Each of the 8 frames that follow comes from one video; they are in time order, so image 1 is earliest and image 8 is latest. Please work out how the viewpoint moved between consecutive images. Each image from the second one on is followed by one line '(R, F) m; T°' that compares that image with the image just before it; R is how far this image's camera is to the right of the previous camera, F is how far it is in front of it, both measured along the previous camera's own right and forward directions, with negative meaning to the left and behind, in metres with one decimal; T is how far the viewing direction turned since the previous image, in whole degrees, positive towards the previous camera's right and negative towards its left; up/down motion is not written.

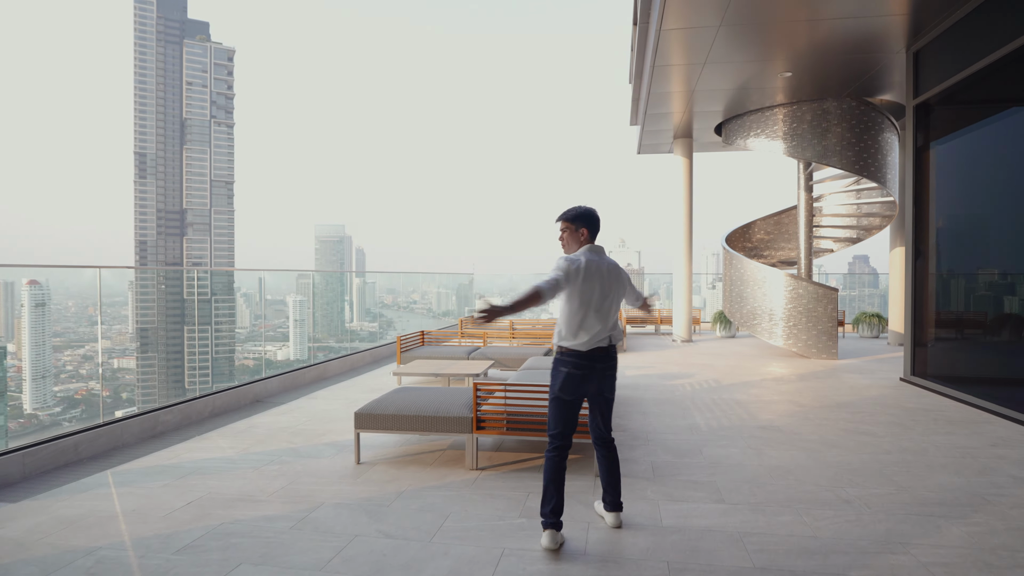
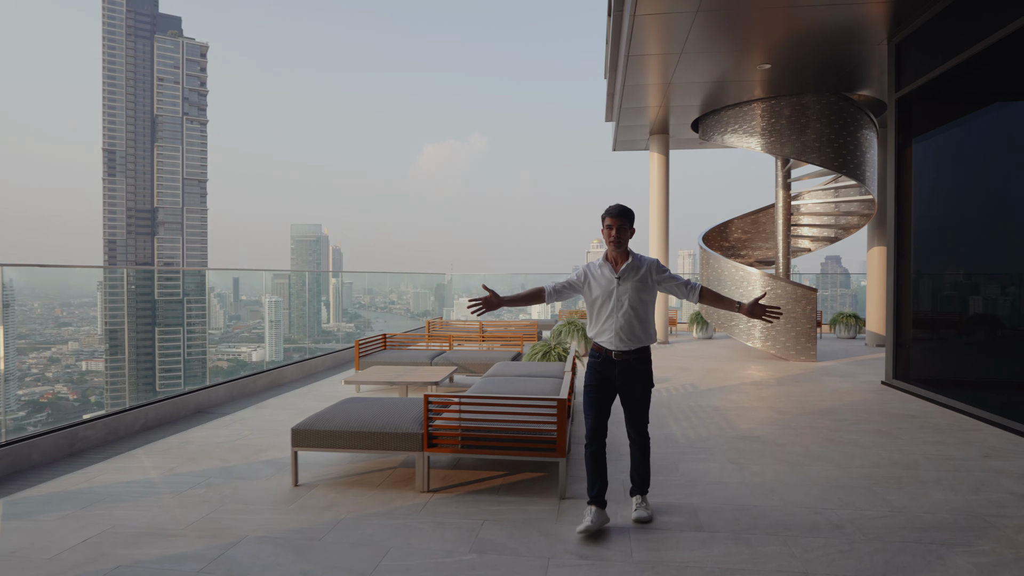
(+0.1, +0.4) m; +2°
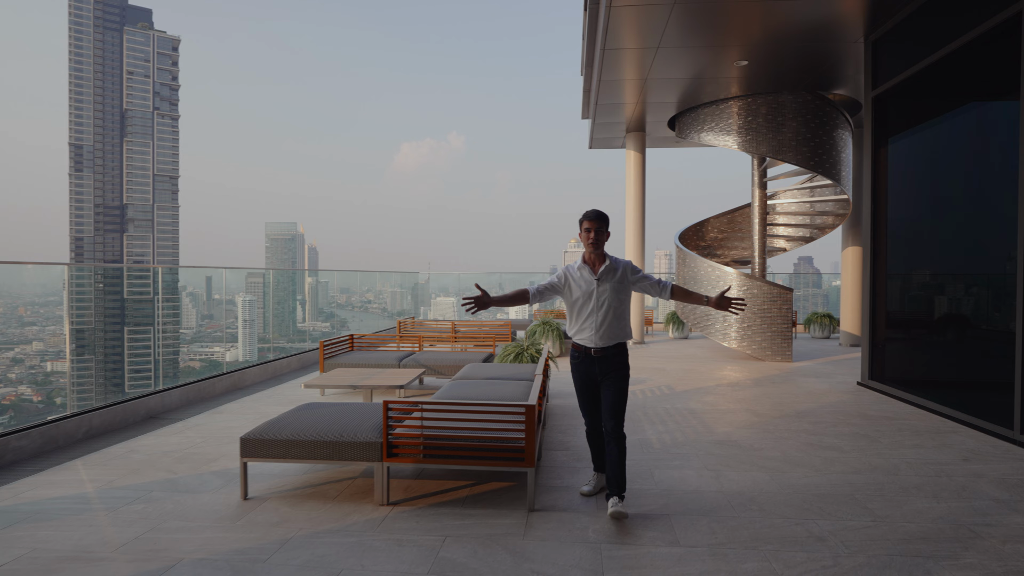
(+0.1, +0.2) m; +2°
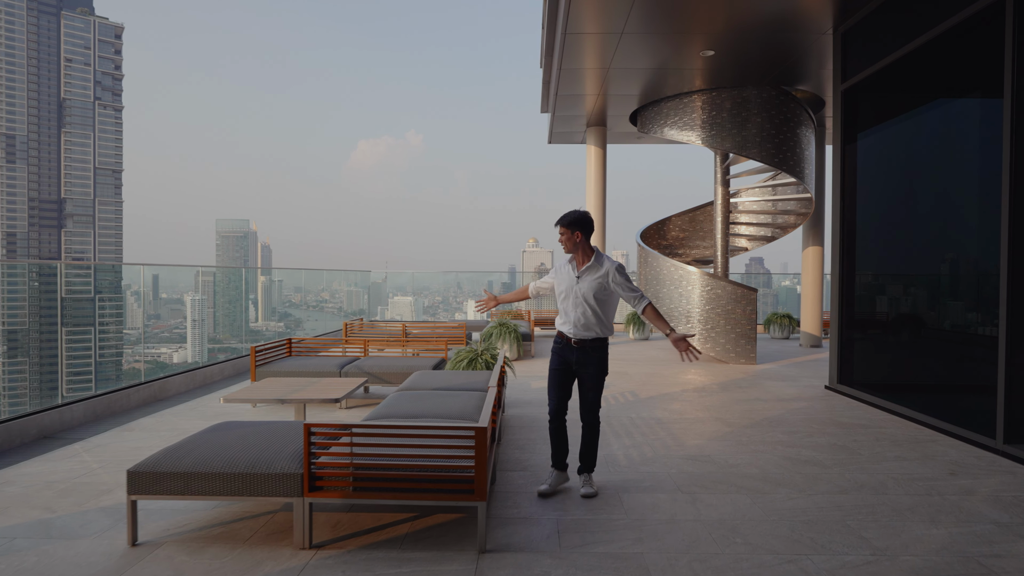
(+0.1, +0.4) m; +4°
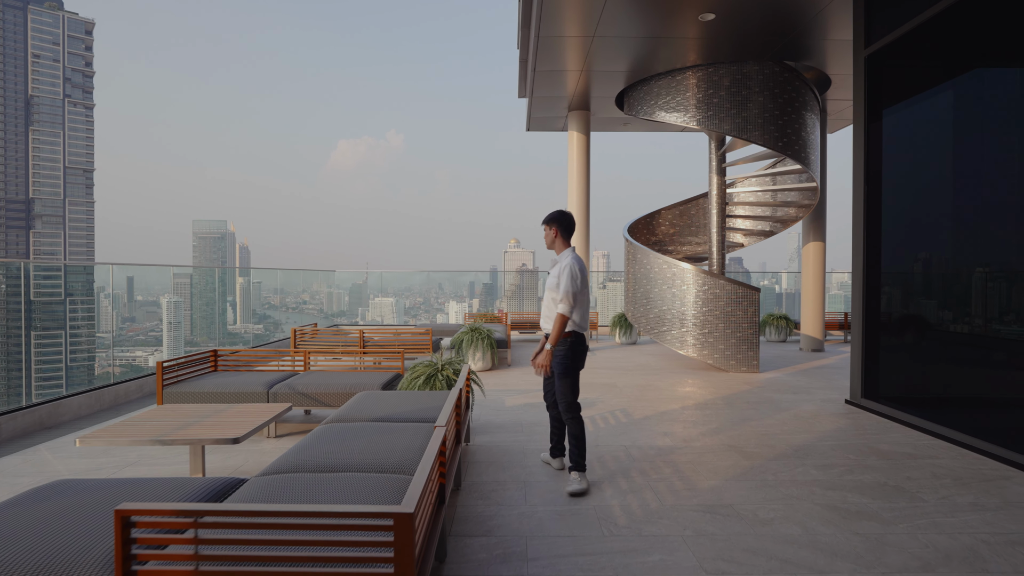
(+0.1, +0.8) m; +2°
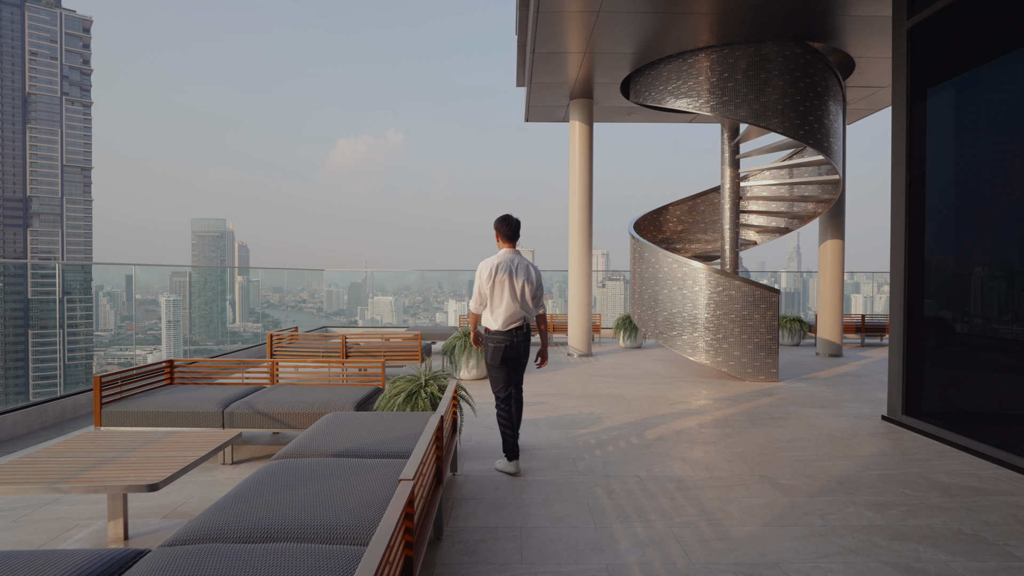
(0.0, +0.5) m; 0°
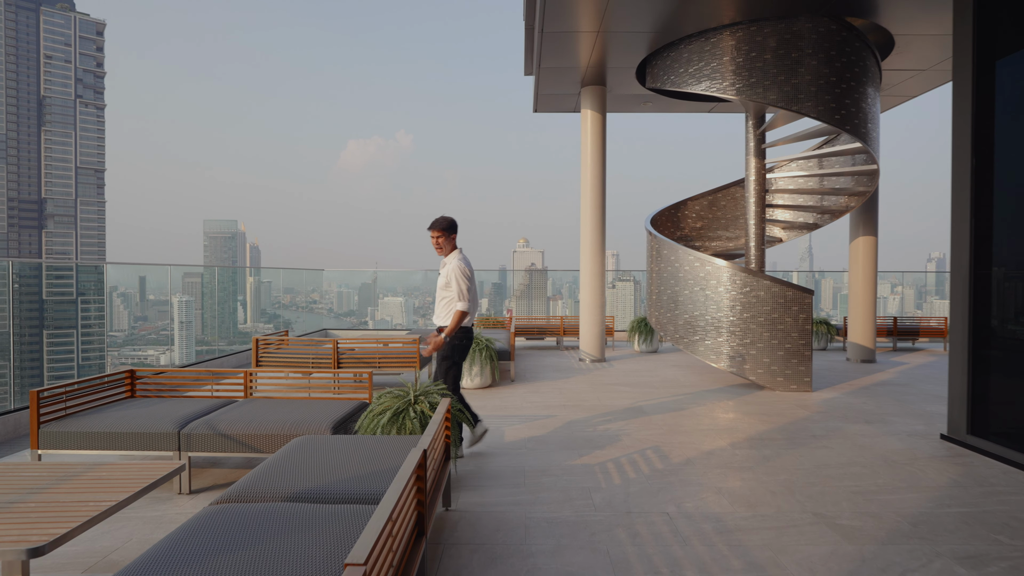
(0.0, +0.5) m; -1°
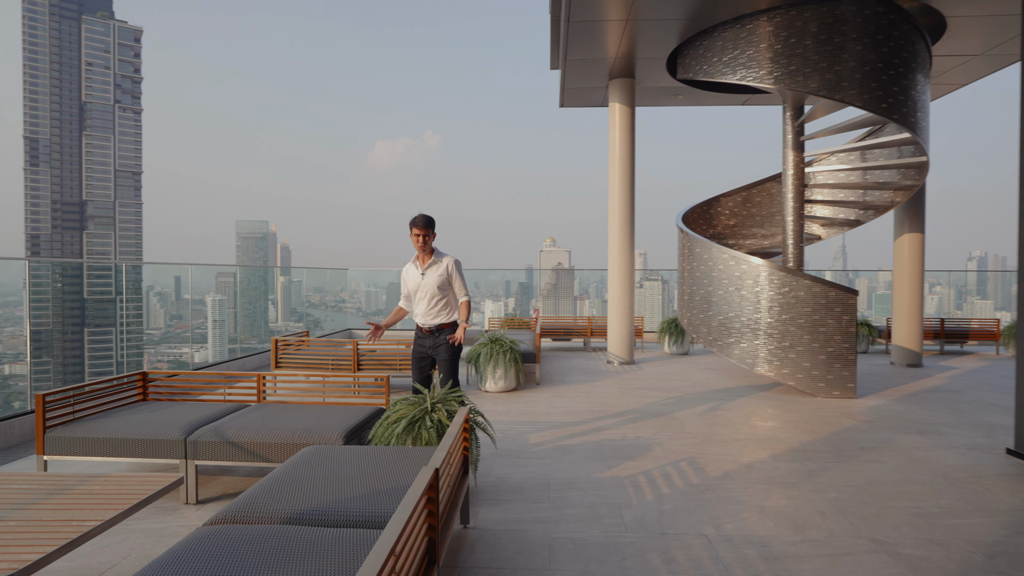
(0.0, +0.2) m; -3°
